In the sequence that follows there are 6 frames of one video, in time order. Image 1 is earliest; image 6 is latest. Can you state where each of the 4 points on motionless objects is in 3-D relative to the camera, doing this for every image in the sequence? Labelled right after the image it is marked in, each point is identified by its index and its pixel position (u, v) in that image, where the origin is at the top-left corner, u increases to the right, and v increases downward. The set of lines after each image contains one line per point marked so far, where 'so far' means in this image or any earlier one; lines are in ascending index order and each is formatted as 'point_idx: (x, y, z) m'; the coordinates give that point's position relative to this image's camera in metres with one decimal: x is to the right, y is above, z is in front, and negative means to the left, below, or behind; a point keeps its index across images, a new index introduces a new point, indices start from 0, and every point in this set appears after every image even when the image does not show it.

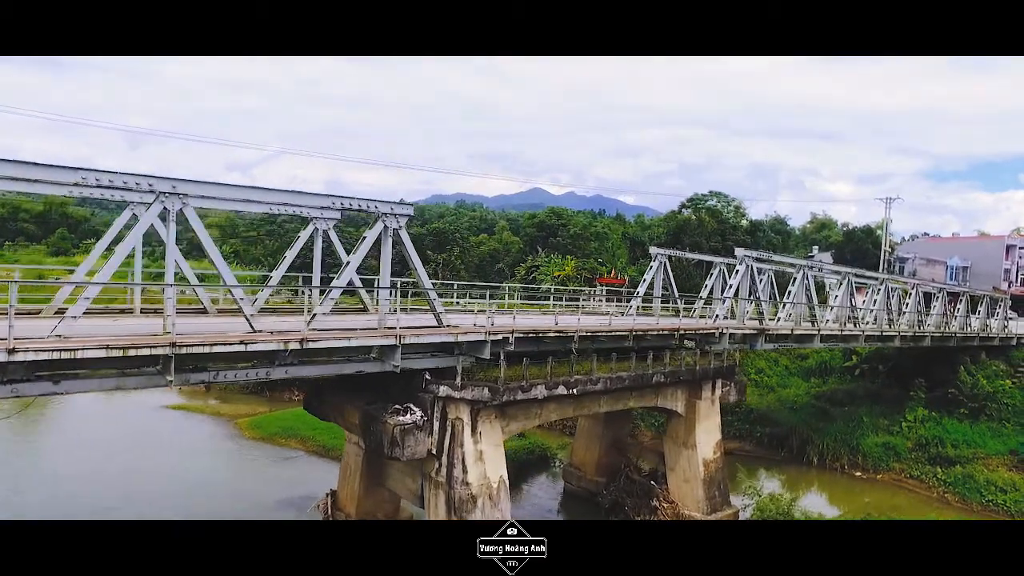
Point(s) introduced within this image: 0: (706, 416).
0: (+5.5, -3.7, +19.0) m
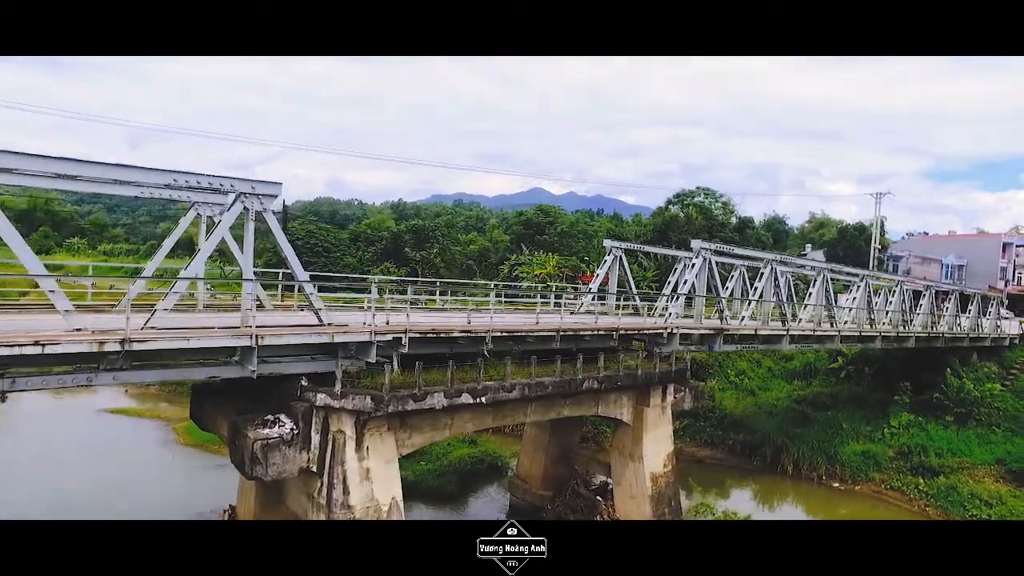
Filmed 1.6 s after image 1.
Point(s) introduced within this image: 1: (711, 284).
0: (+3.7, -3.5, +17.1) m
1: (+5.7, +0.1, +19.2) m
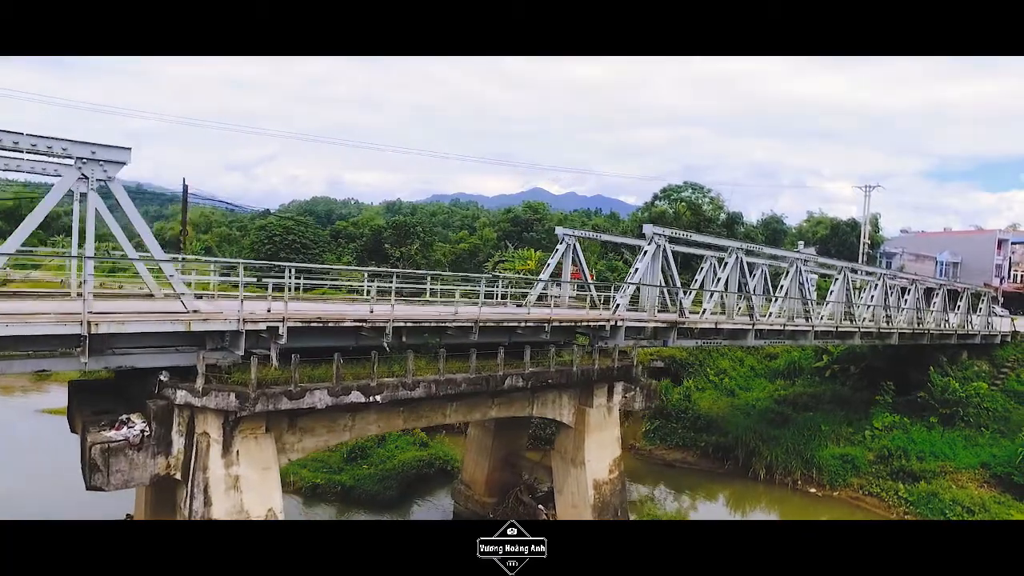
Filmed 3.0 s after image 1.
0: (+2.0, -3.3, +15.6) m
1: (+4.1, +0.4, +17.6) m
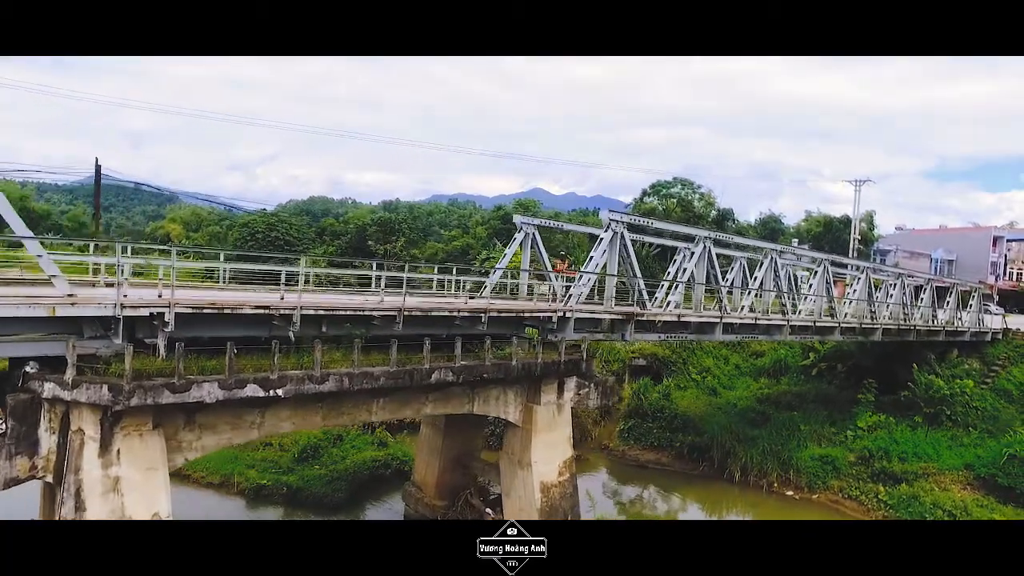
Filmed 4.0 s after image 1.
0: (+0.8, -3.0, +14.5) m
1: (+2.8, +0.6, +16.6) m
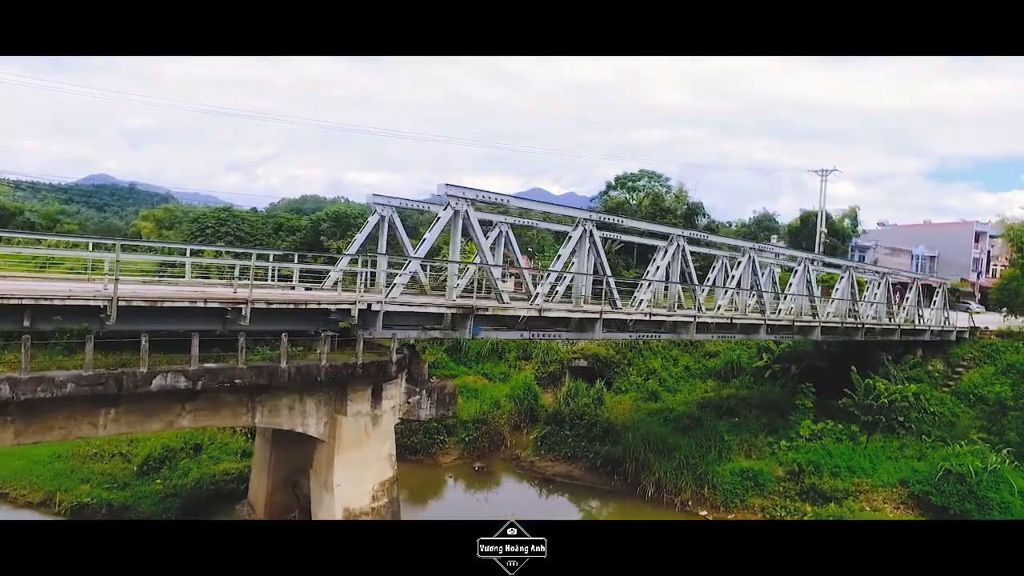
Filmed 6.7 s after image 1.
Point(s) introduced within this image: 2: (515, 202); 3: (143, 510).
0: (-2.8, -2.8, +12.1) m
1: (-0.7, +0.9, +14.1) m
2: (+0.2, +1.9, +15.0) m
3: (-9.2, -5.5, +16.7) m
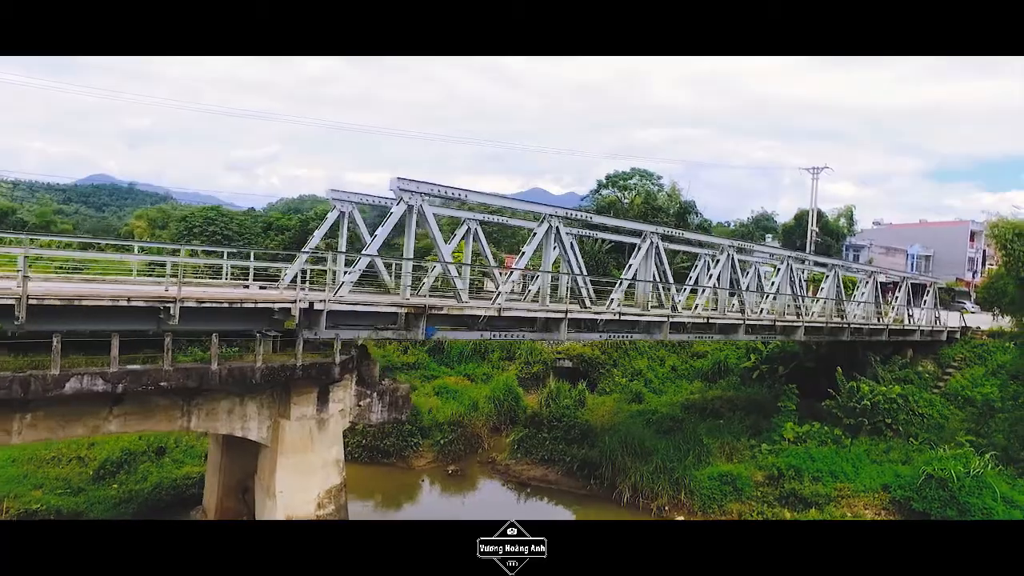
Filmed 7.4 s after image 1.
0: (-3.6, -2.8, +11.5) m
1: (-1.6, +0.9, +13.6) m
2: (-0.6, +2.0, +14.5) m
3: (-10.0, -5.5, +16.2) m
